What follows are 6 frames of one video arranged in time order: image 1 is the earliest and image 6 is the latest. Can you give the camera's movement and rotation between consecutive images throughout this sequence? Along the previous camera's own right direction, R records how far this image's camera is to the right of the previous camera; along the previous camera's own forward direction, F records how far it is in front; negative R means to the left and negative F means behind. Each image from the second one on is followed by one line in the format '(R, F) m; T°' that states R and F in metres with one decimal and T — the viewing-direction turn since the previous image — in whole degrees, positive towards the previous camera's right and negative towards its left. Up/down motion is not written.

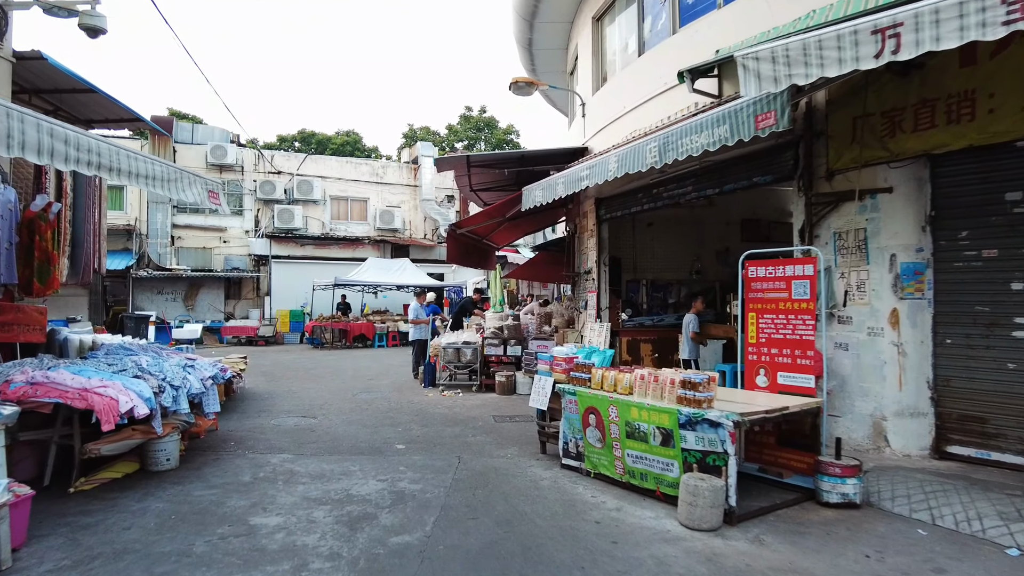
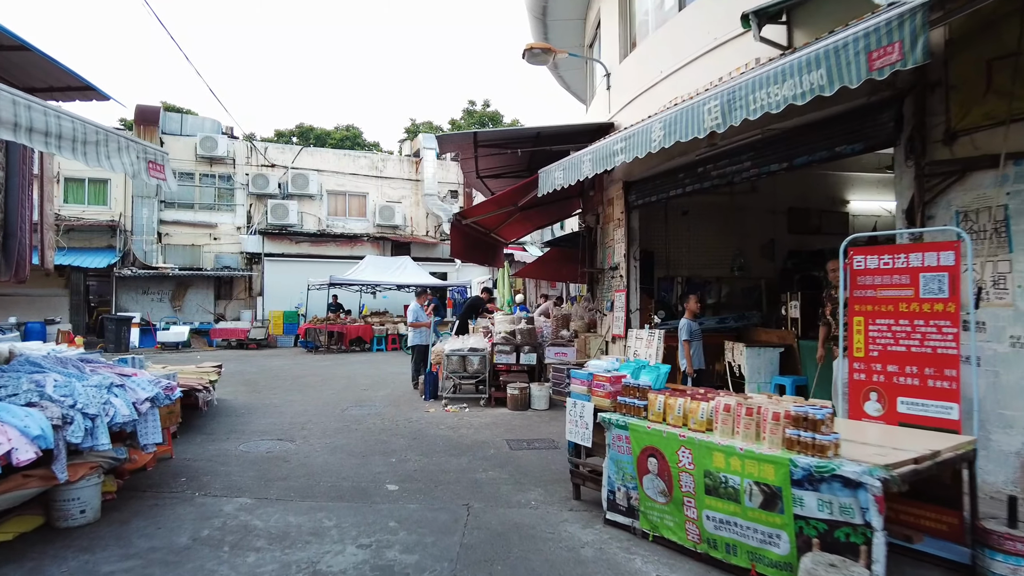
(-0.1, +1.2) m; 0°
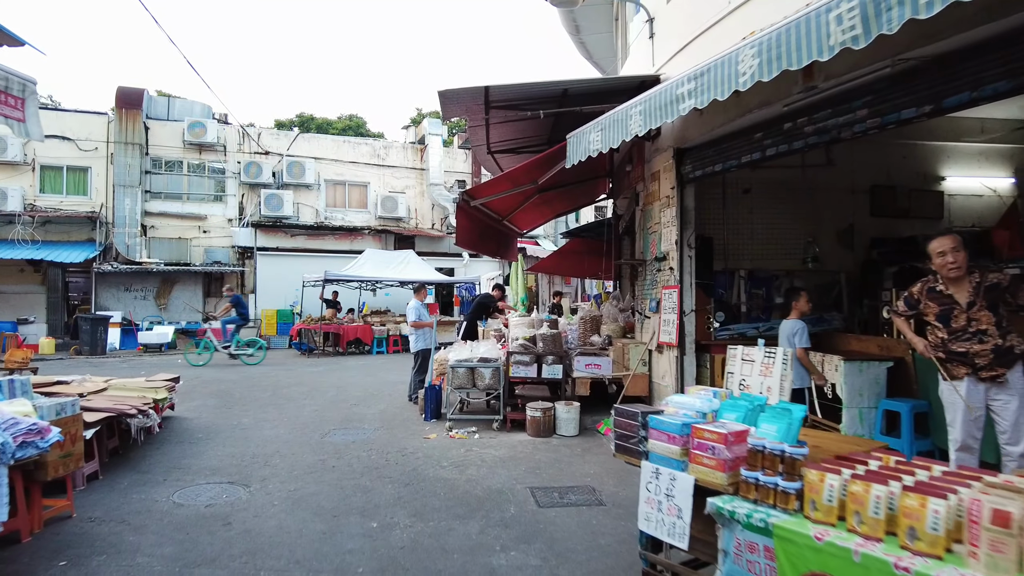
(-0.1, +1.5) m; -1°
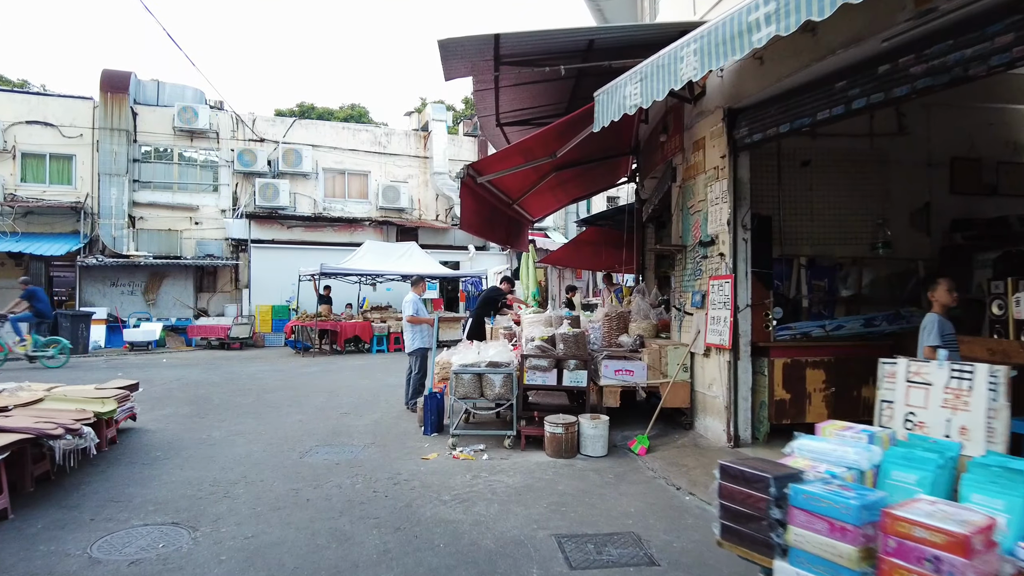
(-0.1, +1.0) m; -1°
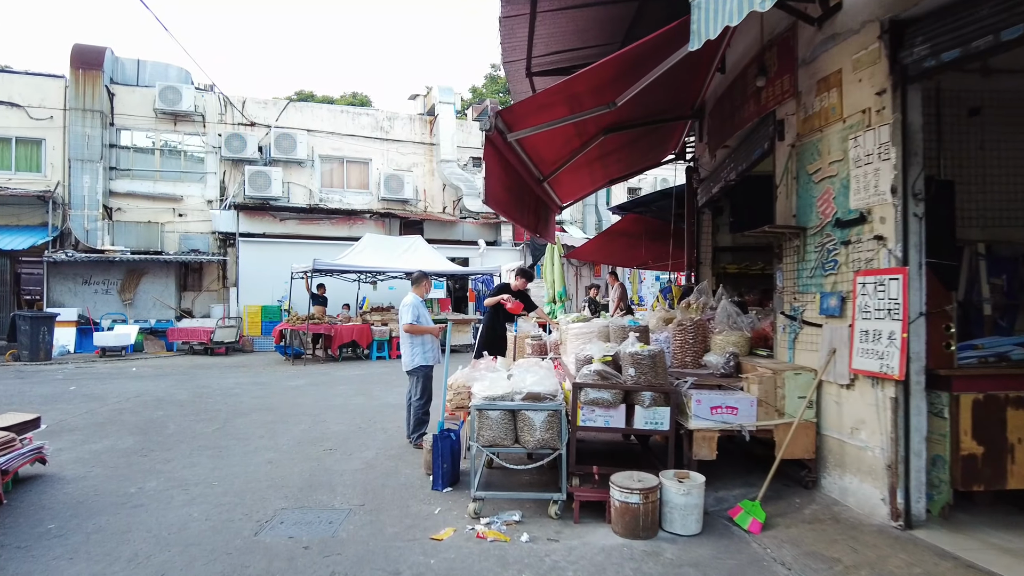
(-0.3, +1.7) m; 0°
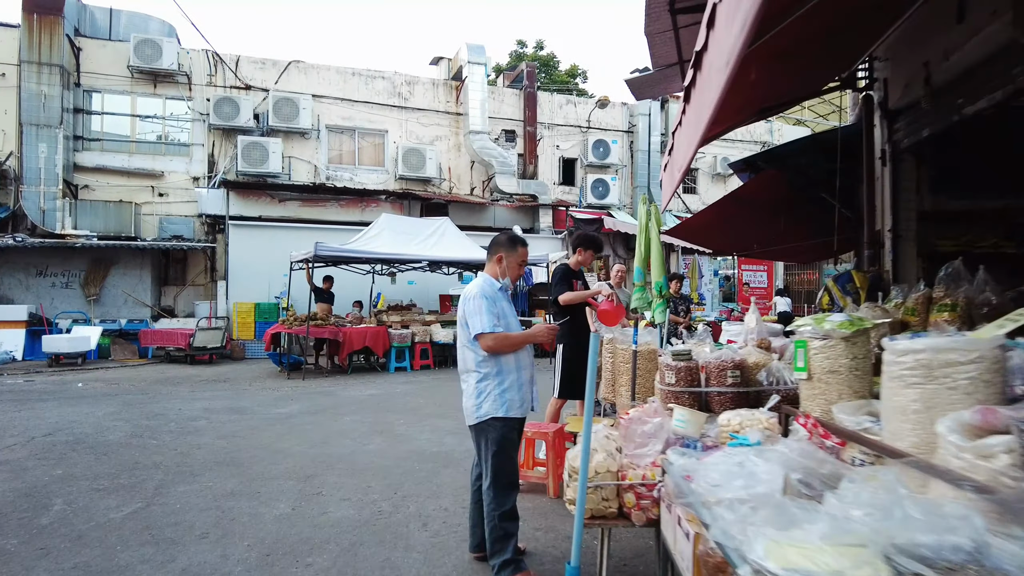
(-0.7, +2.8) m; -1°
